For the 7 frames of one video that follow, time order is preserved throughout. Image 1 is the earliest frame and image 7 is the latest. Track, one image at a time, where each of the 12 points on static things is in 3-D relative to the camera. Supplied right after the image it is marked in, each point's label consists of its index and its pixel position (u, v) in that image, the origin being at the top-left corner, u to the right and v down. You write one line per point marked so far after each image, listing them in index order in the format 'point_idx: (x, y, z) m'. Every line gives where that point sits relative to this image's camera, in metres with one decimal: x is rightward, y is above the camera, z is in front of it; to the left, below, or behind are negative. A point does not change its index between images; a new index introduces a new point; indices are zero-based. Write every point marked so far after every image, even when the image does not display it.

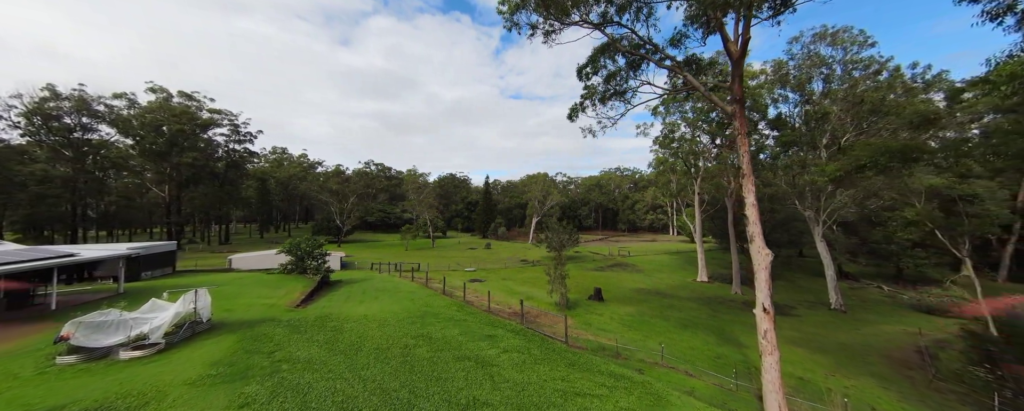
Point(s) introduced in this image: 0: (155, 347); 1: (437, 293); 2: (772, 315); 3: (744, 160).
0: (-7.9, -3.1, +7.5) m
1: (-4.0, -4.8, +18.1) m
2: (+5.5, -2.3, +7.1) m
3: (+5.4, +1.0, +7.8) m
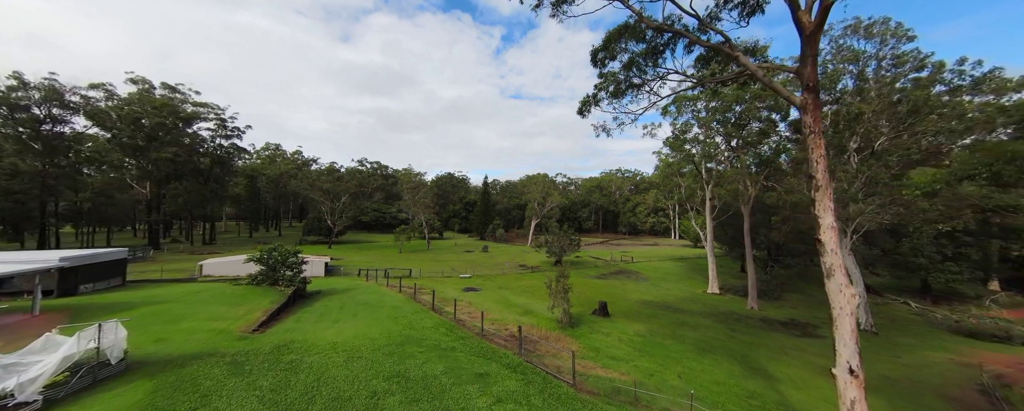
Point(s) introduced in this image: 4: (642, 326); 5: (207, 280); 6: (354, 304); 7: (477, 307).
0: (-8.0, -3.3, +5.5) m
1: (-4.2, -5.0, +16.2) m
2: (+5.4, -2.7, +5.2) m
3: (+5.3, +0.7, +5.9) m
4: (+7.4, -6.8, +18.8) m
5: (-15.5, -3.8, +17.2) m
6: (-7.7, -4.8, +16.3) m
7: (-2.0, -5.7, +18.8) m
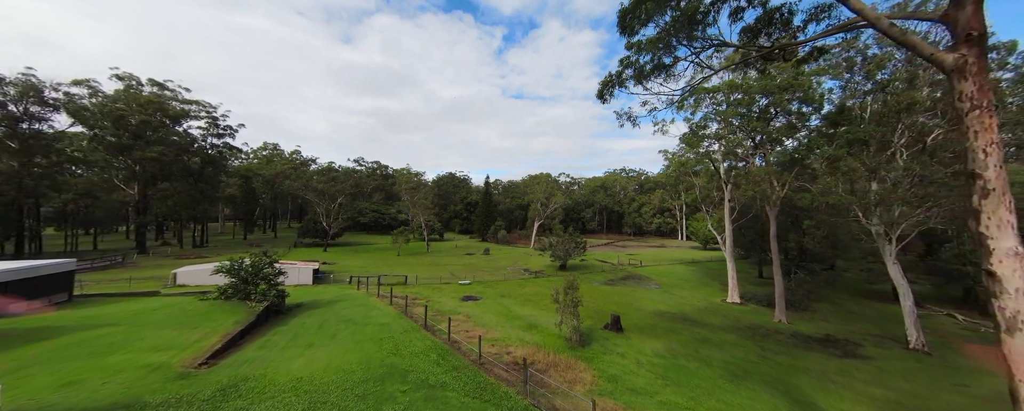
0: (-7.9, -3.5, +3.6) m
1: (-4.0, -5.1, +14.2) m
2: (+5.5, -2.8, +3.2) m
3: (+5.4, +0.5, +3.9) m
4: (+7.6, -6.9, +16.8) m
5: (-15.4, -4.0, +15.3) m
6: (-7.6, -4.9, +14.4) m
7: (-1.8, -5.9, +16.9) m
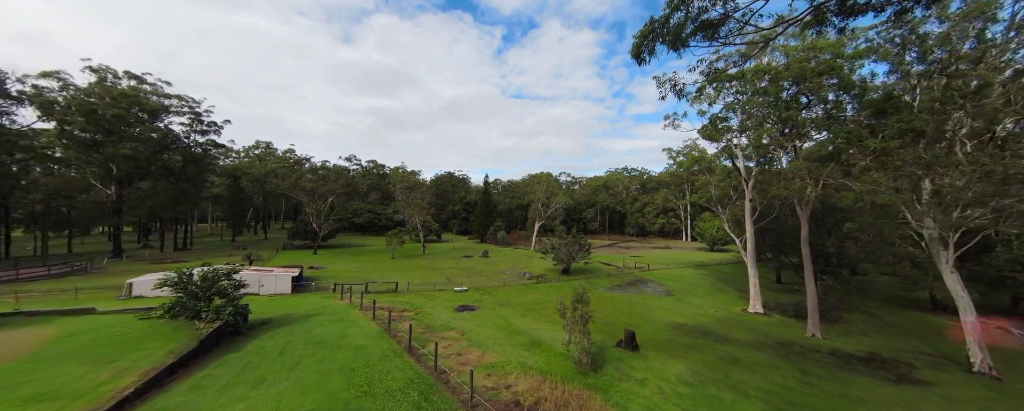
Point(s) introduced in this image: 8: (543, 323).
0: (-7.9, -3.5, +1.4) m
1: (-4.0, -5.2, +12.0) m
2: (+5.5, -2.9, +1.0) m
3: (+5.4, +0.5, +1.6) m
4: (+7.6, -6.9, +14.6) m
5: (-15.4, -4.0, +13.1) m
6: (-7.6, -5.0, +12.2) m
7: (-1.8, -5.9, +14.6) m
8: (+1.8, -6.7, +19.2) m
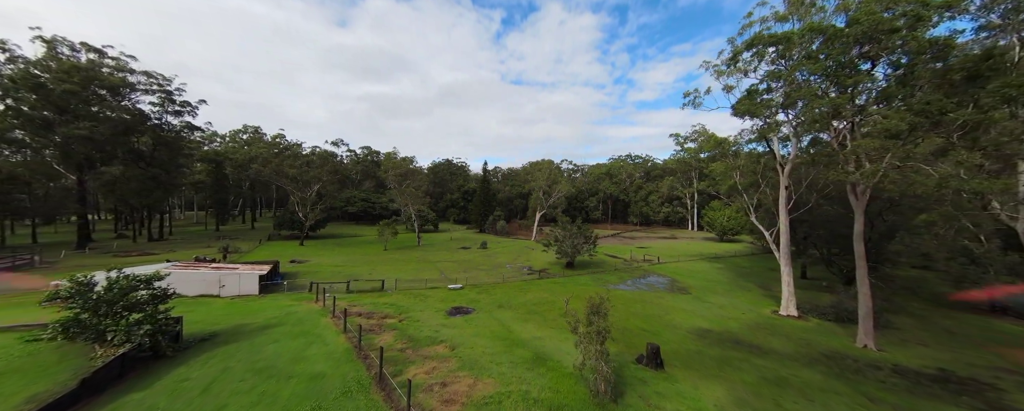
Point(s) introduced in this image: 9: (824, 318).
0: (-7.9, -3.6, -1.4) m
1: (-4.0, -4.9, +9.2) m
2: (+5.5, -2.9, -1.8) m
3: (+5.4, +0.4, -1.3) m
4: (+7.5, -6.5, +11.9) m
5: (-15.4, -3.6, +10.3) m
6: (-7.6, -4.6, +9.4) m
7: (-1.8, -5.5, +11.9) m
8: (+1.8, -6.1, +16.6) m
9: (+17.9, -6.4, +19.3) m
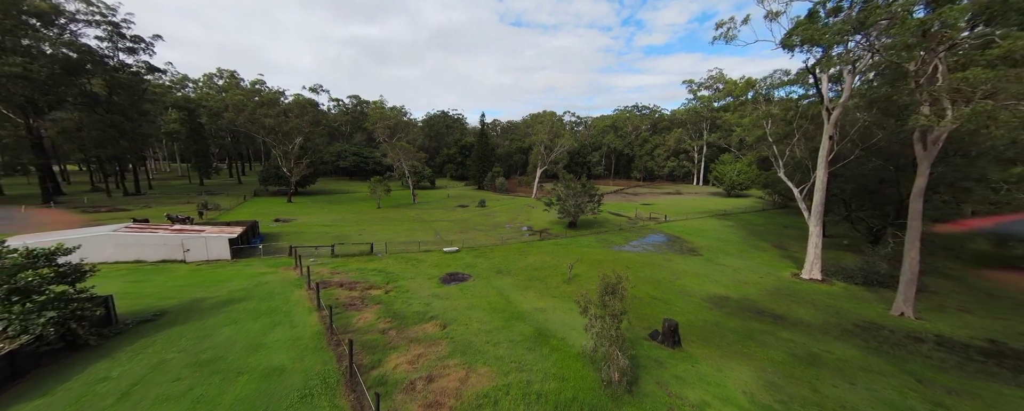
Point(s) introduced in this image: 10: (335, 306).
0: (-8.0, -4.1, -3.2) m
1: (-4.1, -4.0, +7.6) m
2: (+5.5, -3.5, -3.6) m
3: (+5.3, 0.0, -3.6) m
4: (+7.5, -5.2, +10.4) m
5: (-15.4, -2.7, +8.4) m
6: (-7.6, -3.7, +7.7) m
7: (-1.8, -4.2, +10.3) m
8: (+1.7, -4.2, +15.0) m
9: (+17.8, -4.0, +17.8) m
10: (-6.3, -3.5, +11.9) m
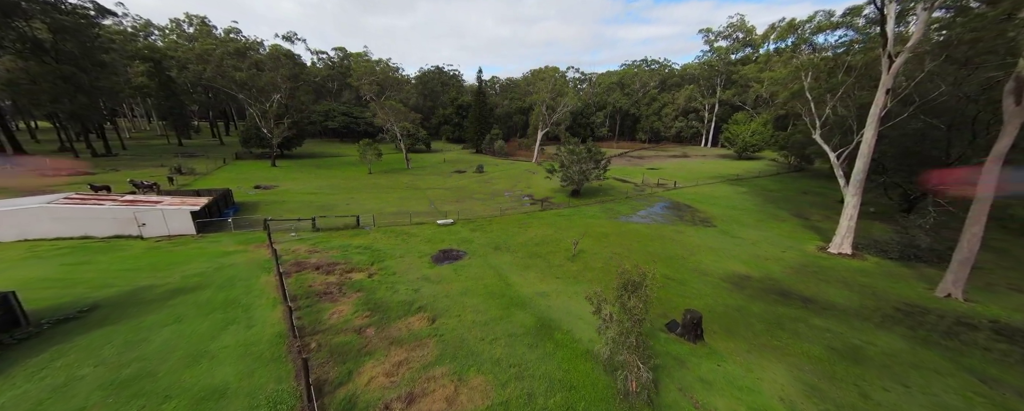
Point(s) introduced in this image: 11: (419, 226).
0: (-8.0, -5.0, -4.7) m
1: (-4.1, -3.7, +6.0) m
2: (+5.4, -4.4, -5.2) m
3: (+5.3, -1.0, -5.5) m
4: (+7.5, -4.5, +8.9) m
5: (-15.4, -2.3, +6.7) m
6: (-7.6, -3.4, +6.1) m
7: (-1.9, -3.6, +8.7) m
8: (+1.7, -3.1, +13.4) m
9: (+17.8, -2.5, +16.1) m
10: (-6.3, -2.7, +10.3) m
11: (-5.4, -1.2, +19.5) m
